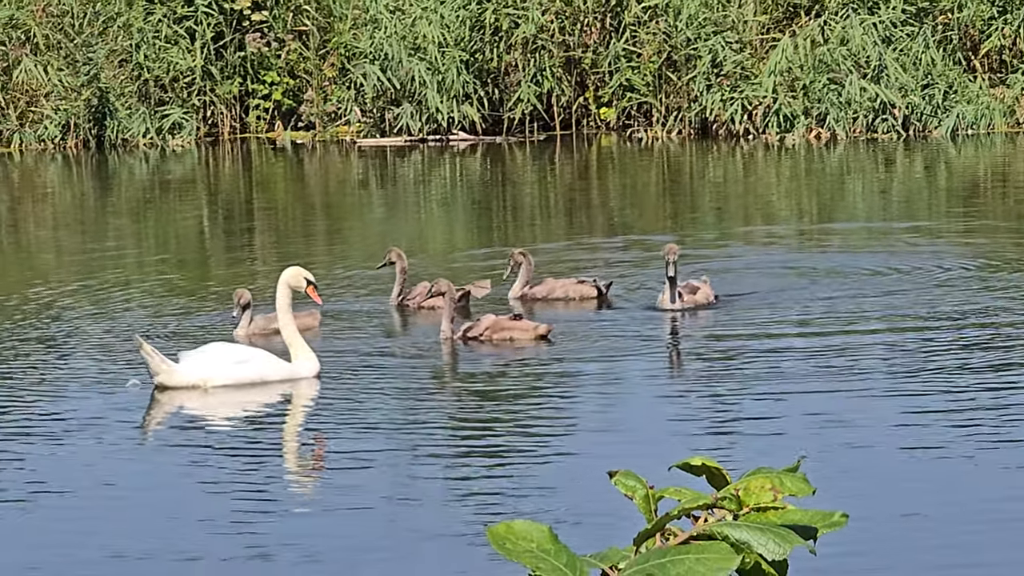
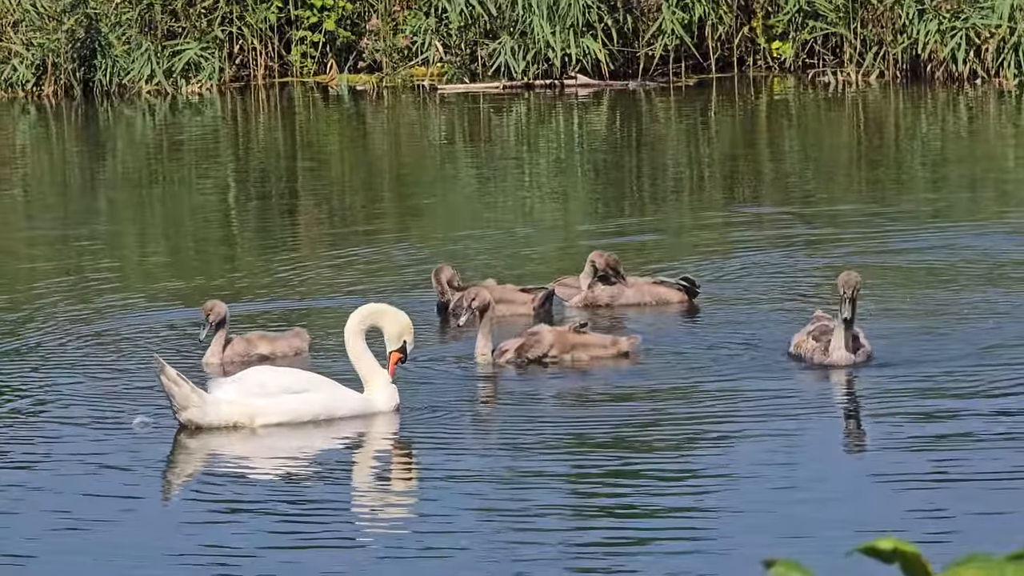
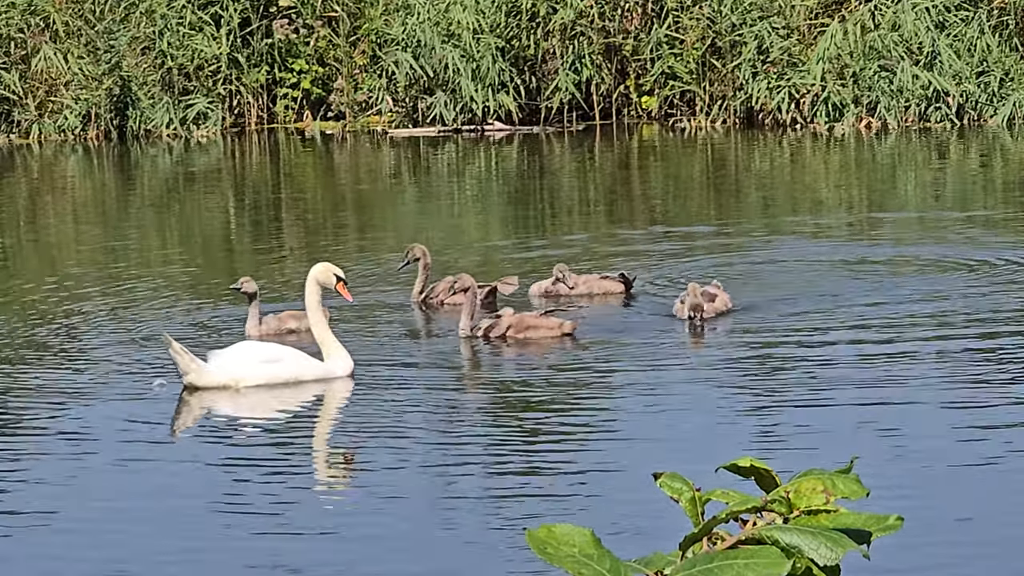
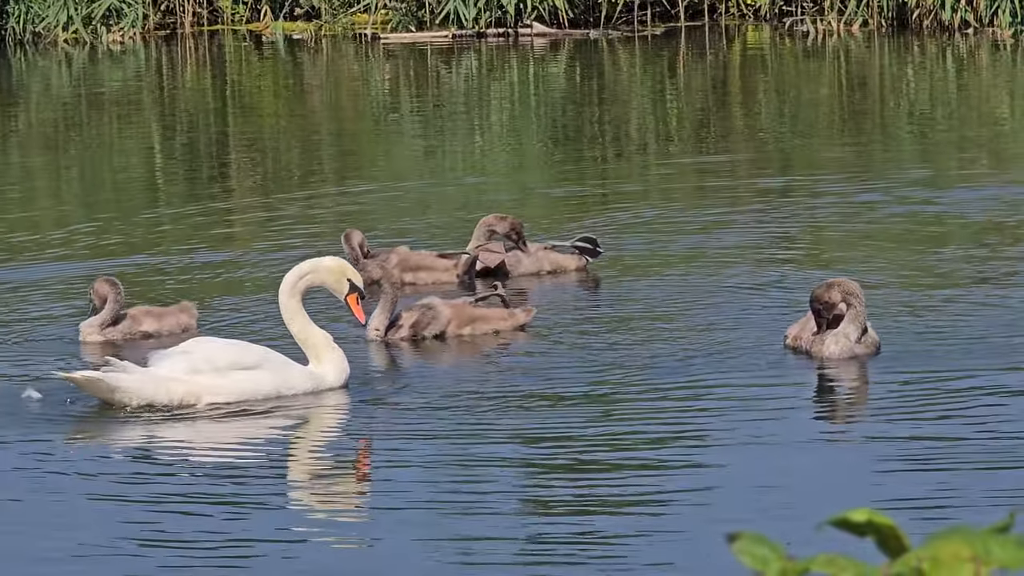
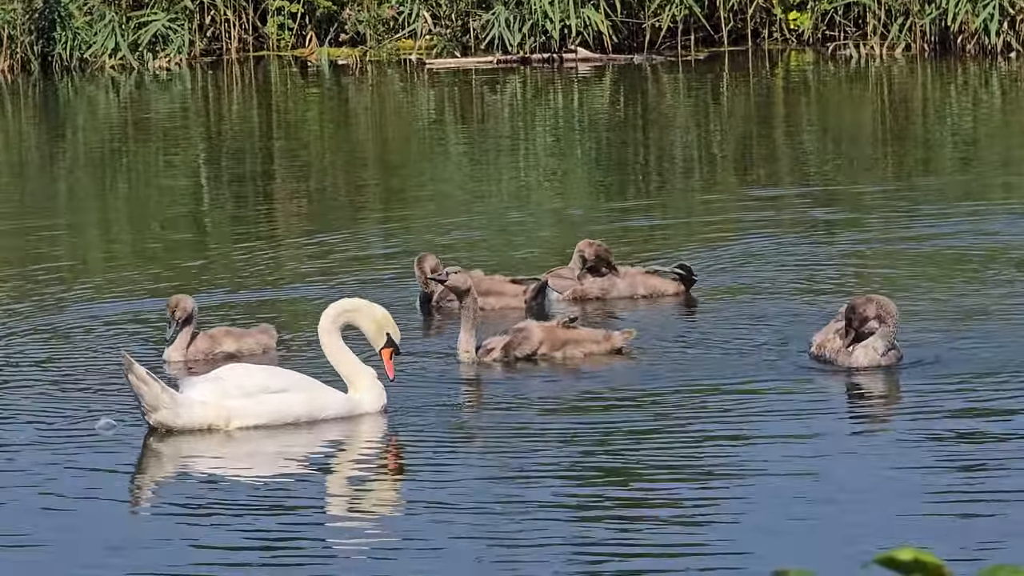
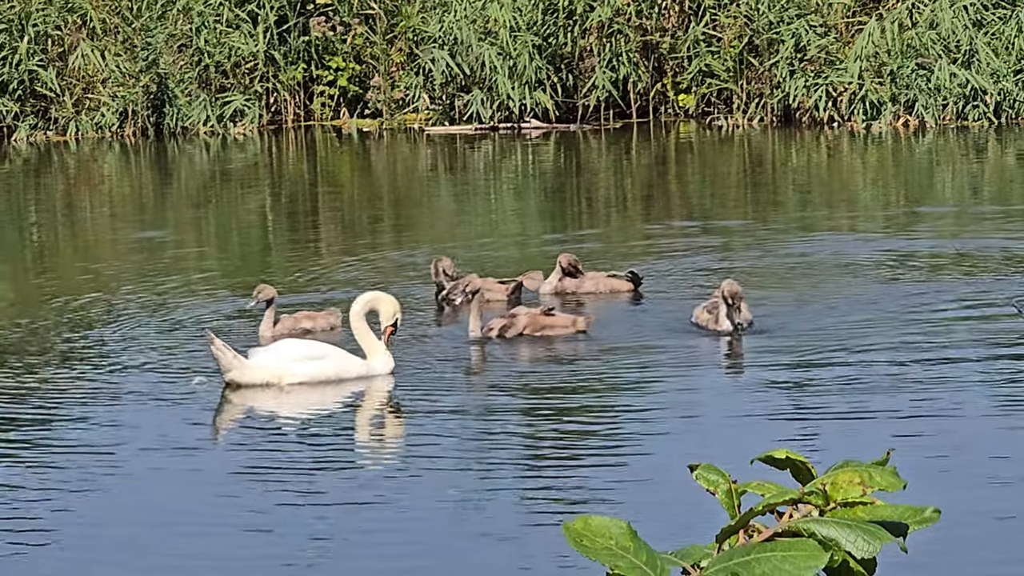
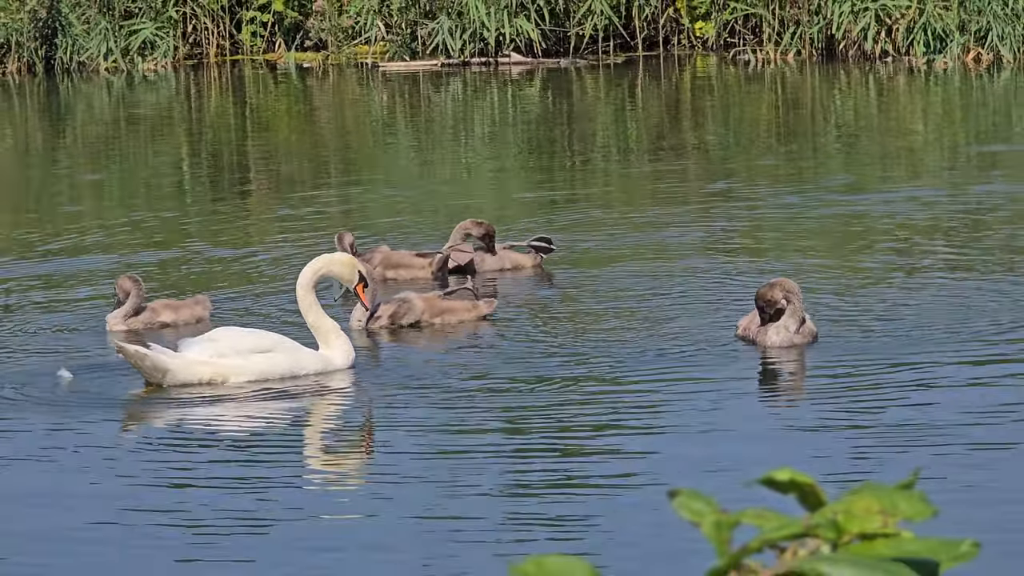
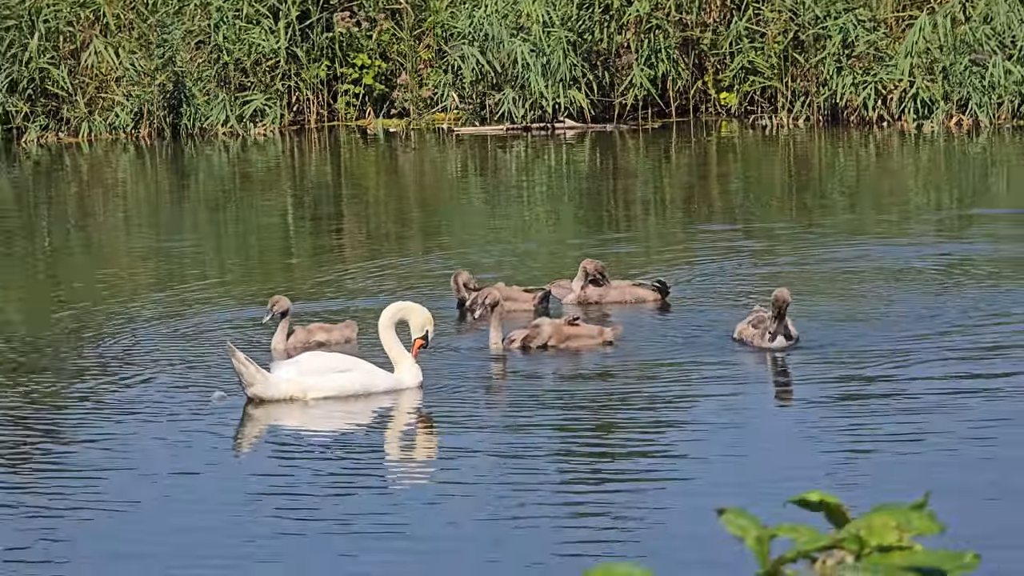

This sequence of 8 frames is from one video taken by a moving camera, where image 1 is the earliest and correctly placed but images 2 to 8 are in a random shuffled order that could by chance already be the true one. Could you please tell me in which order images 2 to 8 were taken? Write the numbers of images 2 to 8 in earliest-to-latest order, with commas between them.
3, 6, 8, 2, 5, 4, 7
